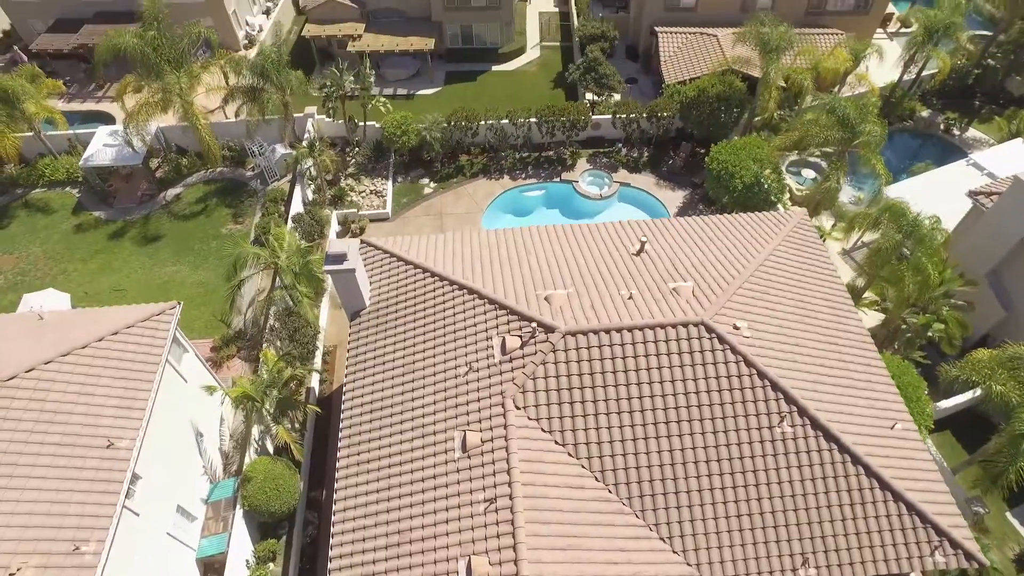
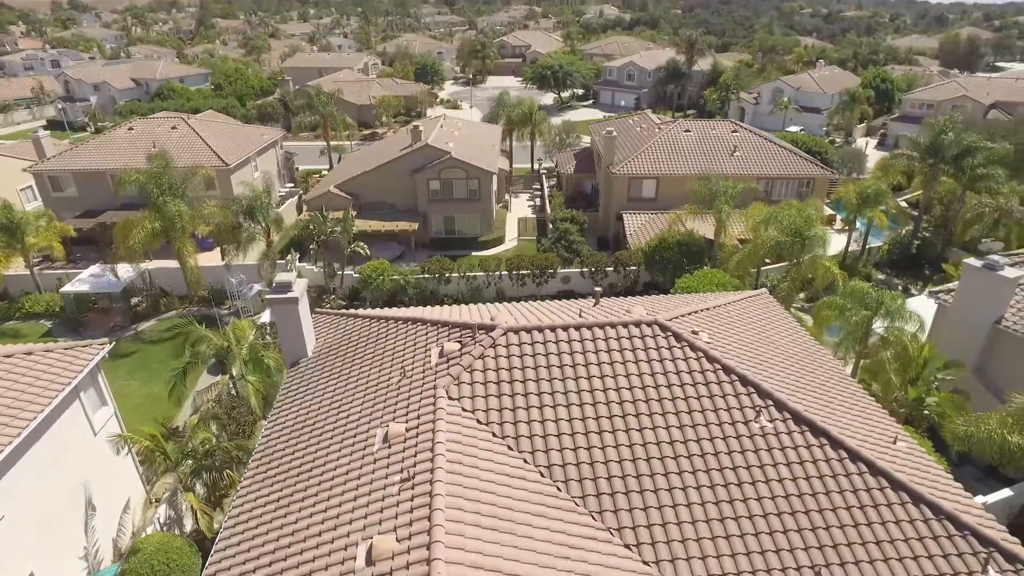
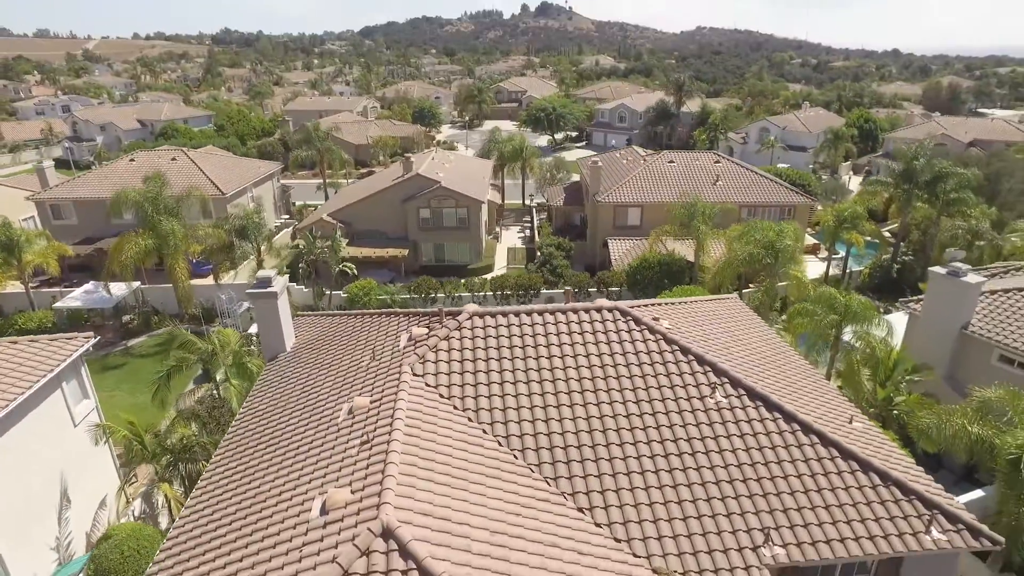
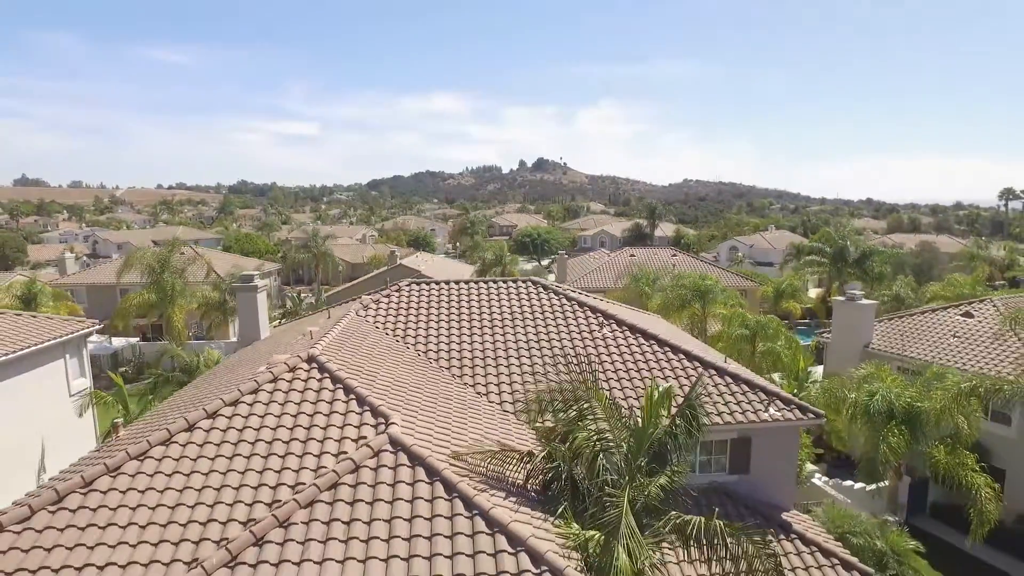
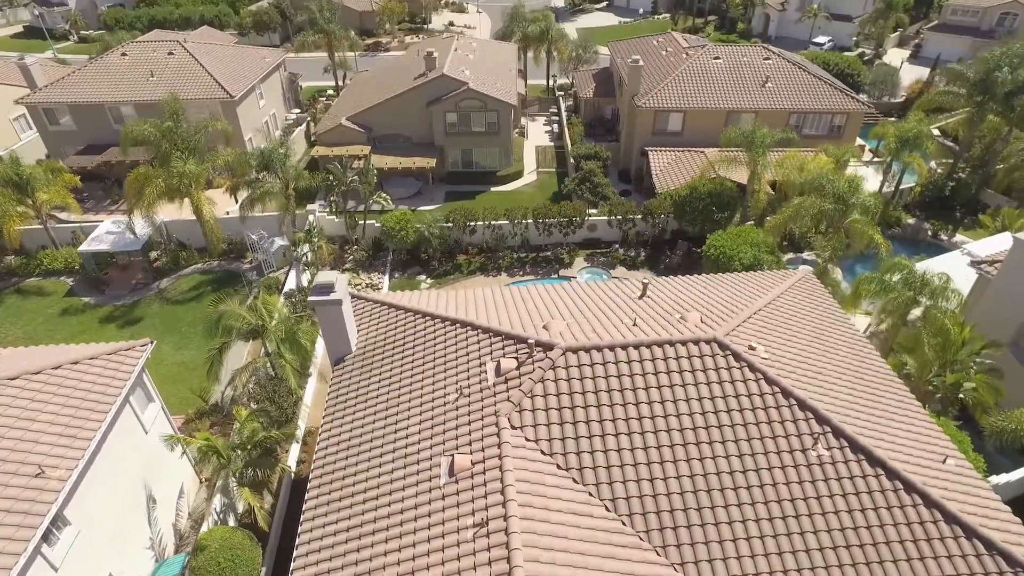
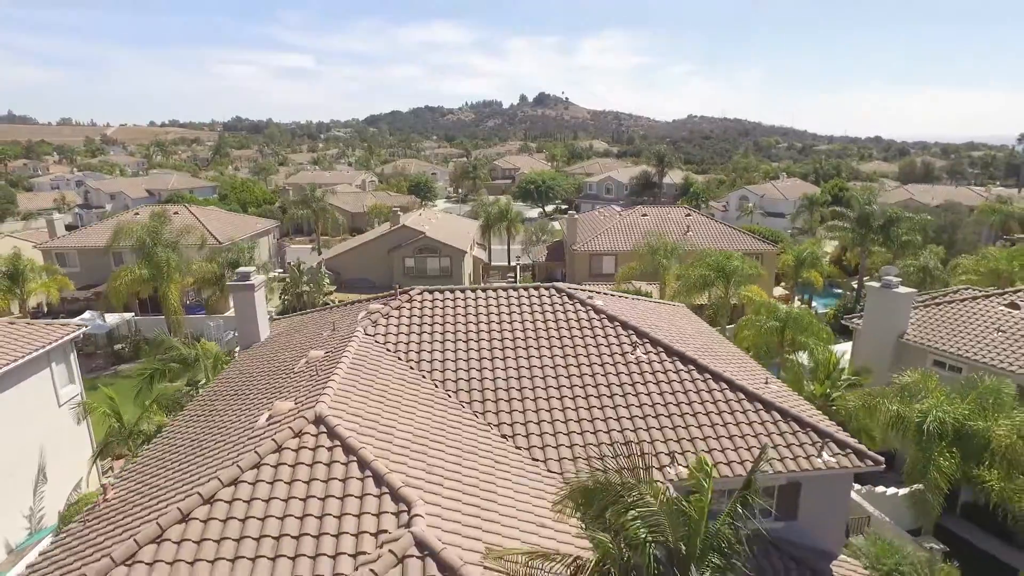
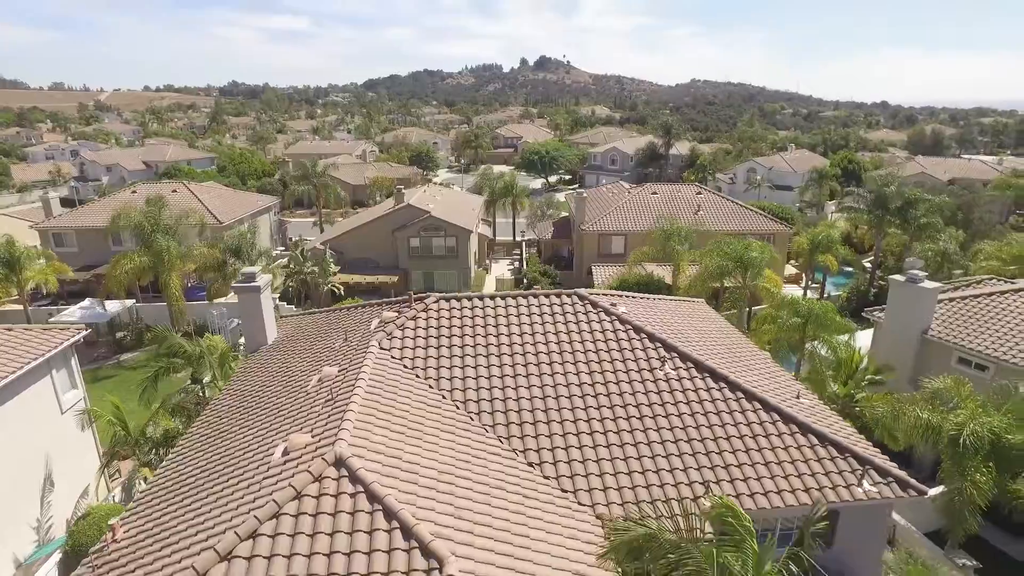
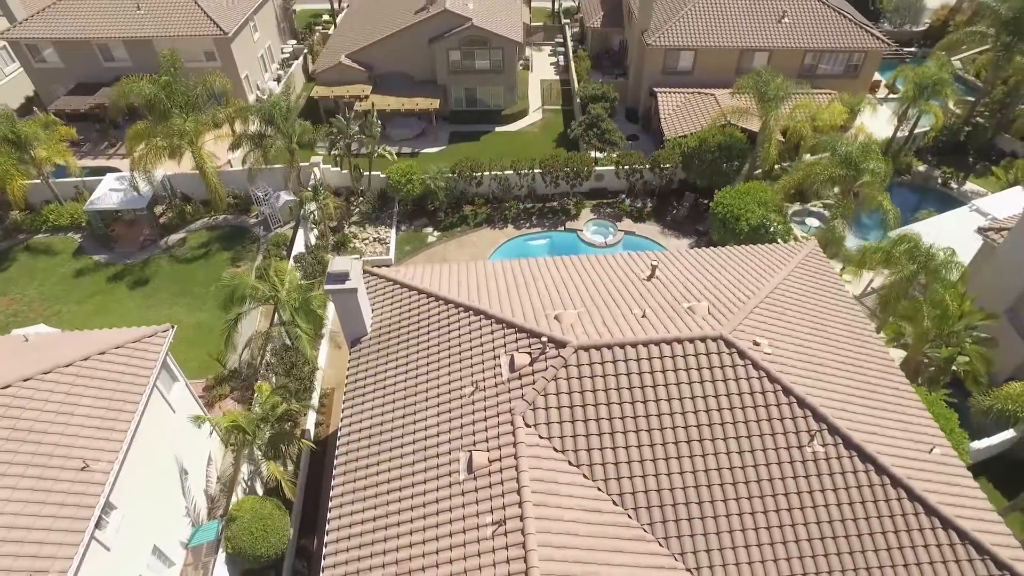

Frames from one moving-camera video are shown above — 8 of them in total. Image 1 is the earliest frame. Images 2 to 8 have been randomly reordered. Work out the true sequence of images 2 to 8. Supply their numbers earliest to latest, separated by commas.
8, 5, 2, 3, 7, 6, 4
